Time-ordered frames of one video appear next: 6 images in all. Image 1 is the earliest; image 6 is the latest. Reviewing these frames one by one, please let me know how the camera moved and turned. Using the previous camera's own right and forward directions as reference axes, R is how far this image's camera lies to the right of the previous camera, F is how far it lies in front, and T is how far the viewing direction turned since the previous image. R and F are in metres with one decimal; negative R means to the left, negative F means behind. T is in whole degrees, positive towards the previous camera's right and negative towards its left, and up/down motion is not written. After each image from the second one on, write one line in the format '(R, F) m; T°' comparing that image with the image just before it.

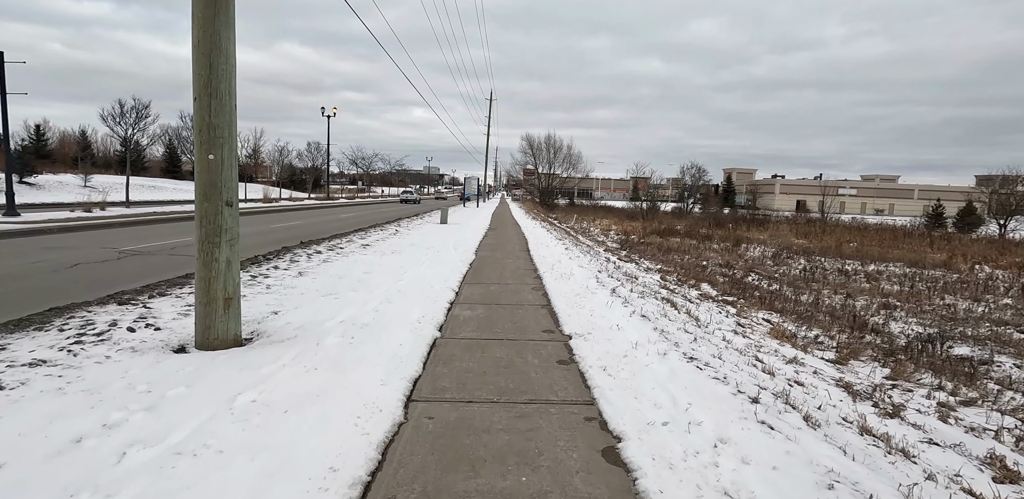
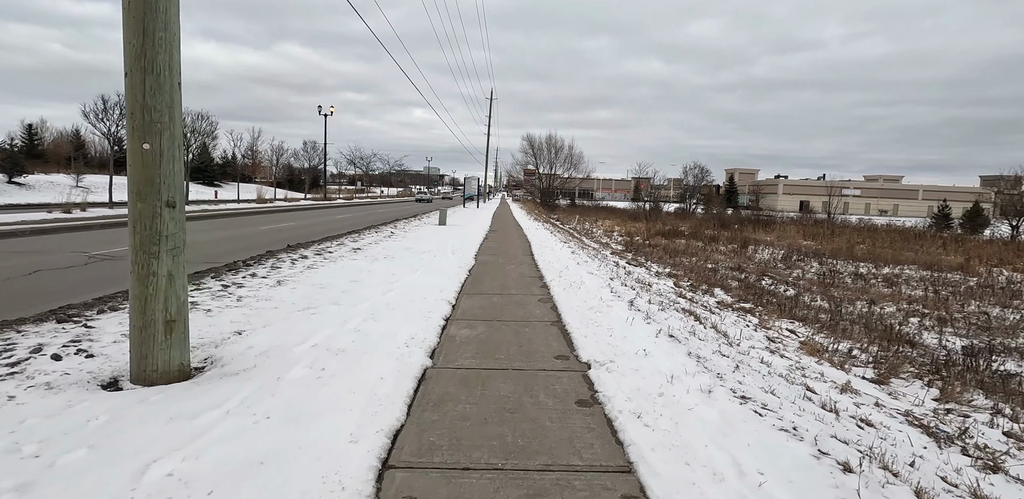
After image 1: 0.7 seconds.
(-0.1, +0.8) m; 0°
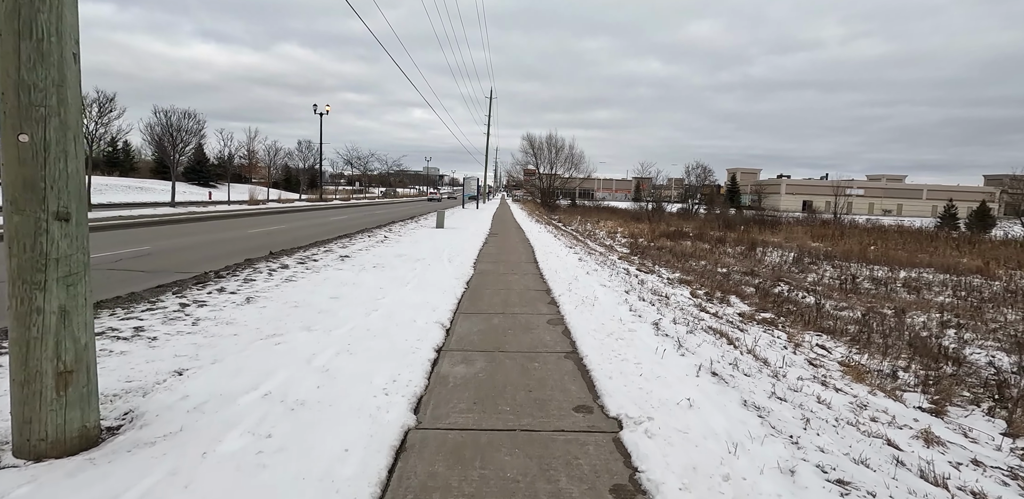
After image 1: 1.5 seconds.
(0.0, +0.8) m; 0°
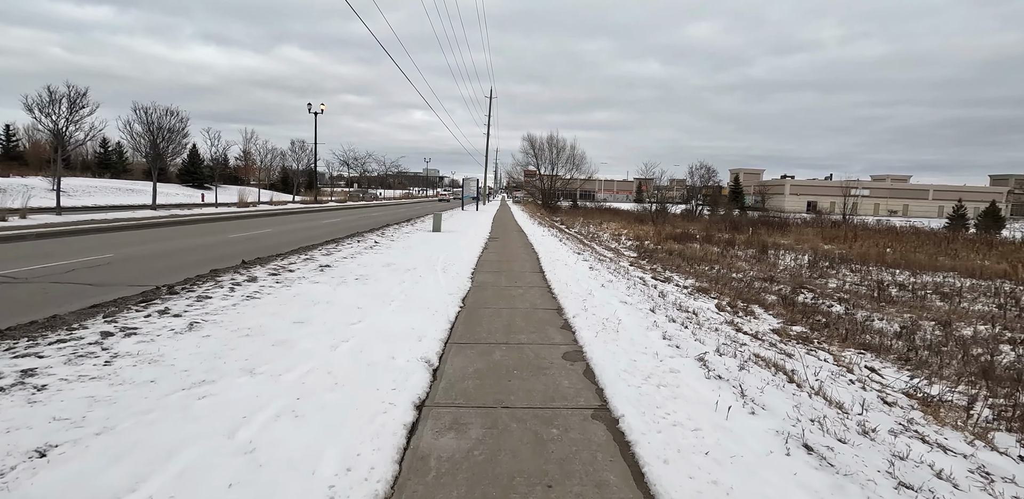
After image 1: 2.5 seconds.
(0.0, +1.1) m; 0°
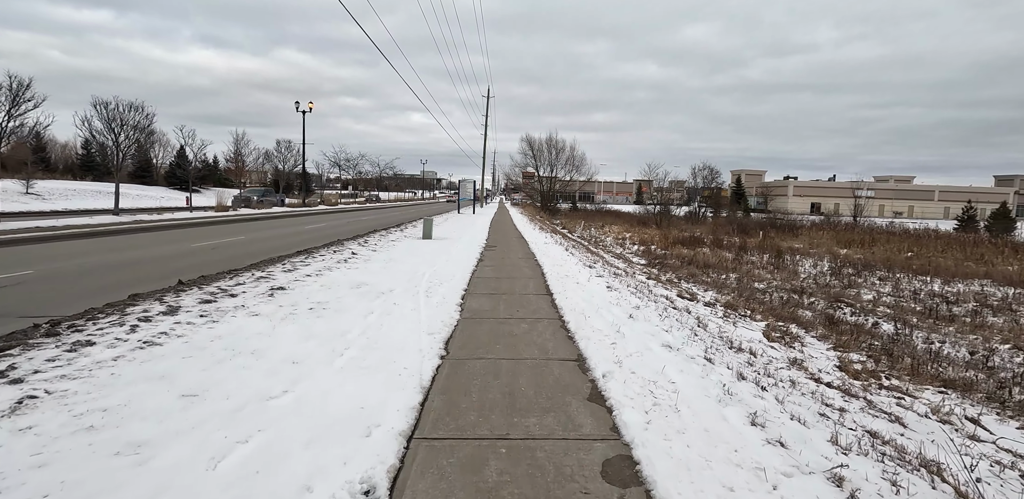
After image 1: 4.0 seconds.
(0.0, +1.6) m; 0°
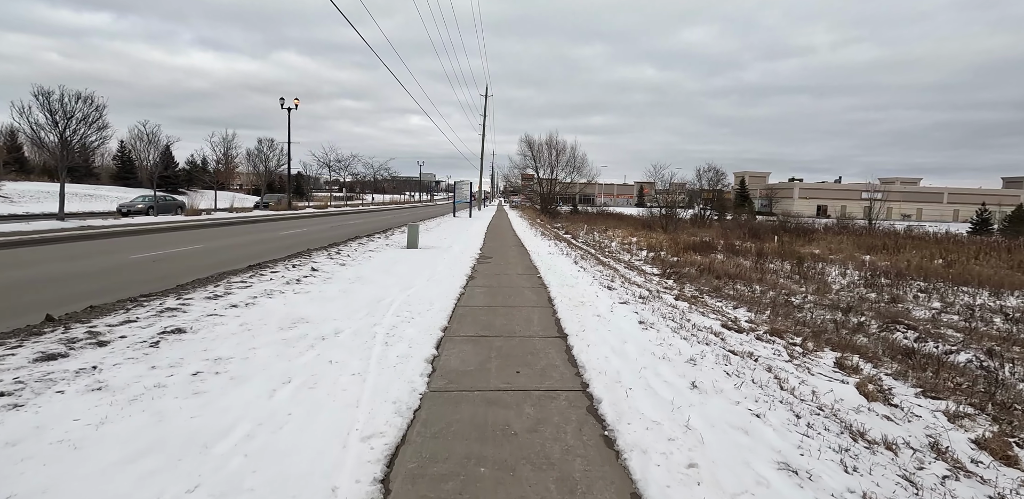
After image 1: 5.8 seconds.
(0.0, +1.9) m; 0°
